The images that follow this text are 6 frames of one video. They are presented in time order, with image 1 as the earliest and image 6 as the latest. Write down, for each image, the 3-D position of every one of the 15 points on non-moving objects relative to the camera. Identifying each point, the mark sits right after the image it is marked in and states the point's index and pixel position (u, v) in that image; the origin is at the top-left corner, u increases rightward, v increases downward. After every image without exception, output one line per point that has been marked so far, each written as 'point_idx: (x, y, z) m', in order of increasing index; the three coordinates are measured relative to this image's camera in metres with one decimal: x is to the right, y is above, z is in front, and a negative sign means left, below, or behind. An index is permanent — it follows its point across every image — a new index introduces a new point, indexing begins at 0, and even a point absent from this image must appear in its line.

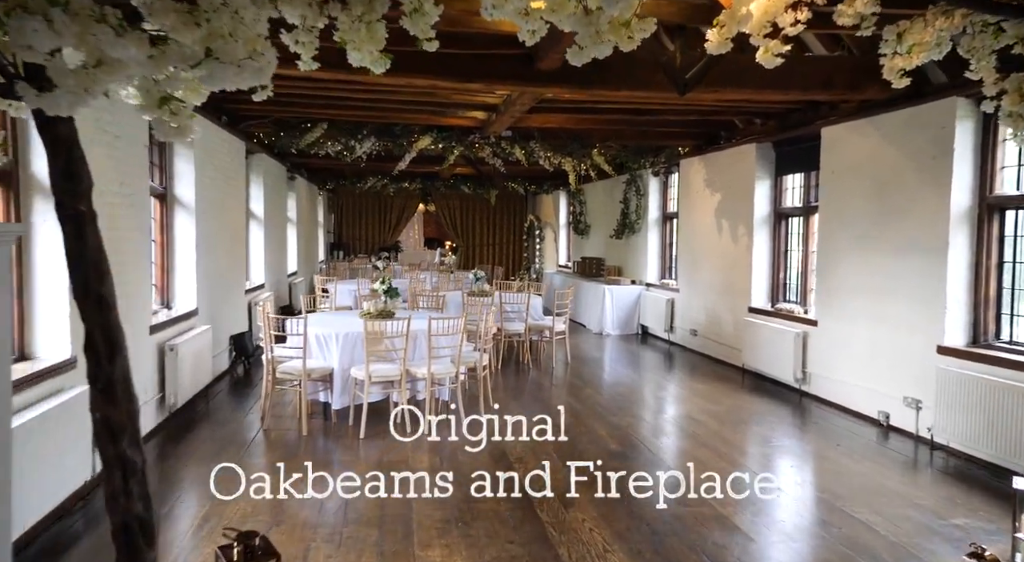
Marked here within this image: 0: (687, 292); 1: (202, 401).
0: (+2.5, -0.2, +8.9) m
1: (-2.7, -1.0, +5.6) m
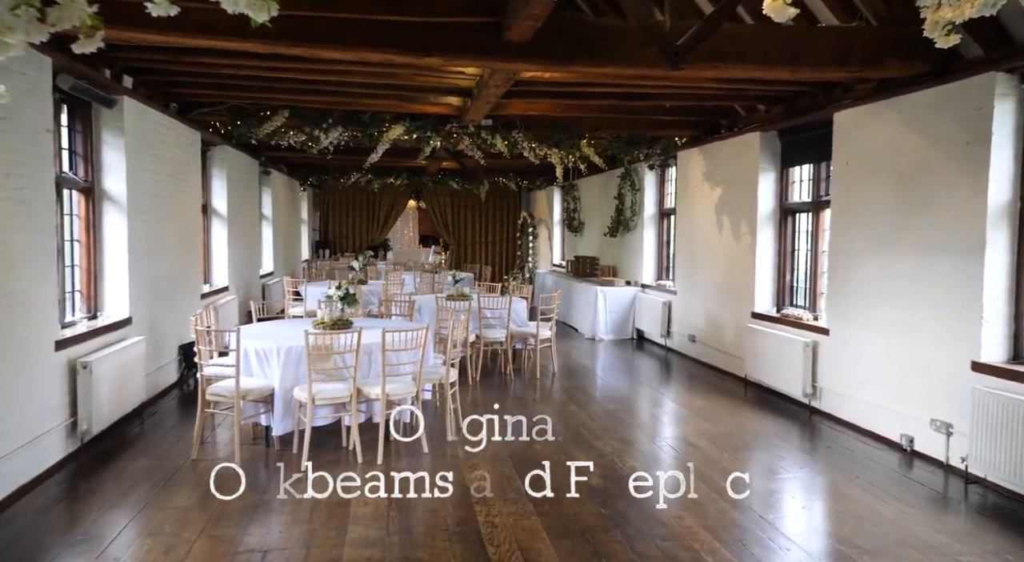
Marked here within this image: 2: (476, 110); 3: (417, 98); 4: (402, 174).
0: (+2.3, -0.2, +8.3) m
1: (-3.0, -1.1, +5.0) m
2: (-0.4, +1.7, +6.1) m
3: (-1.0, +1.8, +6.1) m
4: (-2.3, +2.3, +13.3) m
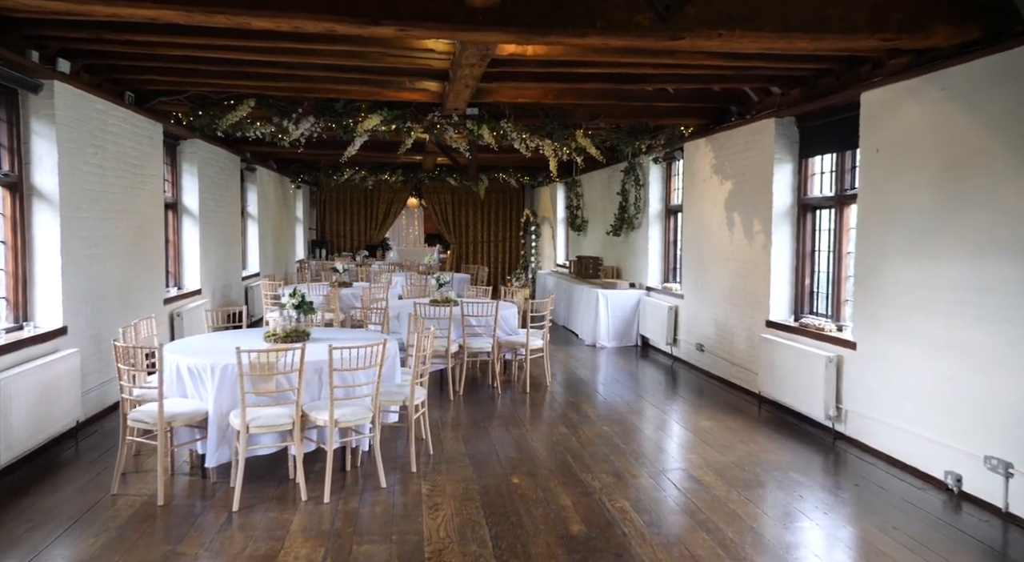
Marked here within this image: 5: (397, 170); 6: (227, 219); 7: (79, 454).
0: (+2.2, -0.2, +7.6) m
1: (-3.1, -1.1, +4.4) m
2: (-0.5, +1.6, +5.5) m
3: (-1.1, +1.8, +5.5) m
4: (-2.3, +2.2, +12.7) m
5: (-2.3, +2.3, +12.7) m
6: (-3.9, +0.8, +8.5) m
7: (-2.9, -1.2, +4.3) m
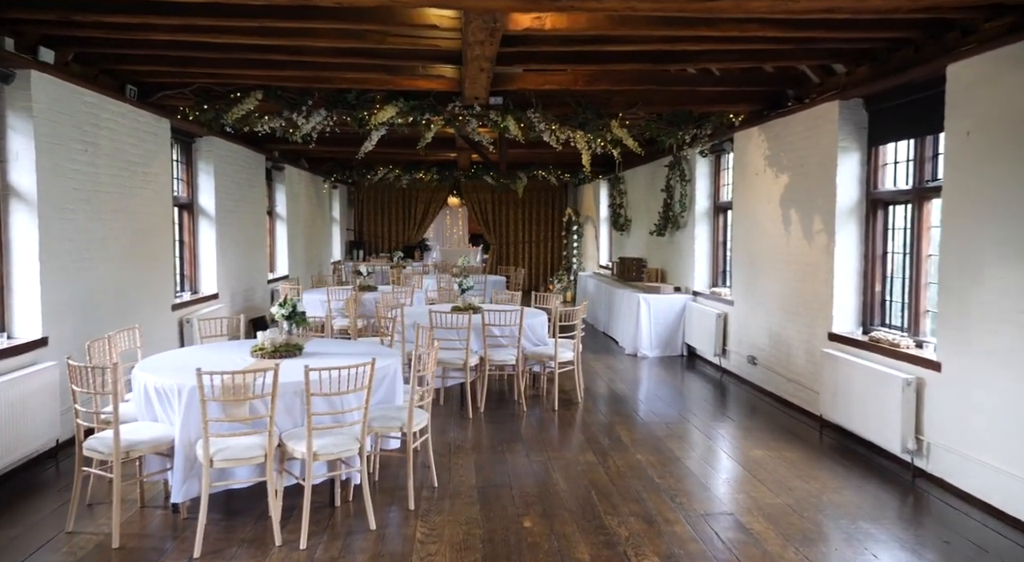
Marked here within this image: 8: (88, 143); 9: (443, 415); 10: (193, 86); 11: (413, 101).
0: (+2.5, -0.3, +6.9) m
1: (-3.0, -1.2, +4.1) m
2: (-0.3, +1.6, +4.9) m
3: (-0.9, +1.7, +5.1) m
4: (-1.6, +2.2, +12.3) m
5: (-1.6, +2.2, +12.3) m
6: (-3.4, +0.8, +8.2) m
7: (-2.8, -1.2, +3.9) m
8: (-3.0, +1.0, +4.5) m
9: (-0.6, -1.1, +5.4) m
10: (-2.8, +1.7, +5.4) m
11: (-0.9, +1.6, +5.7) m
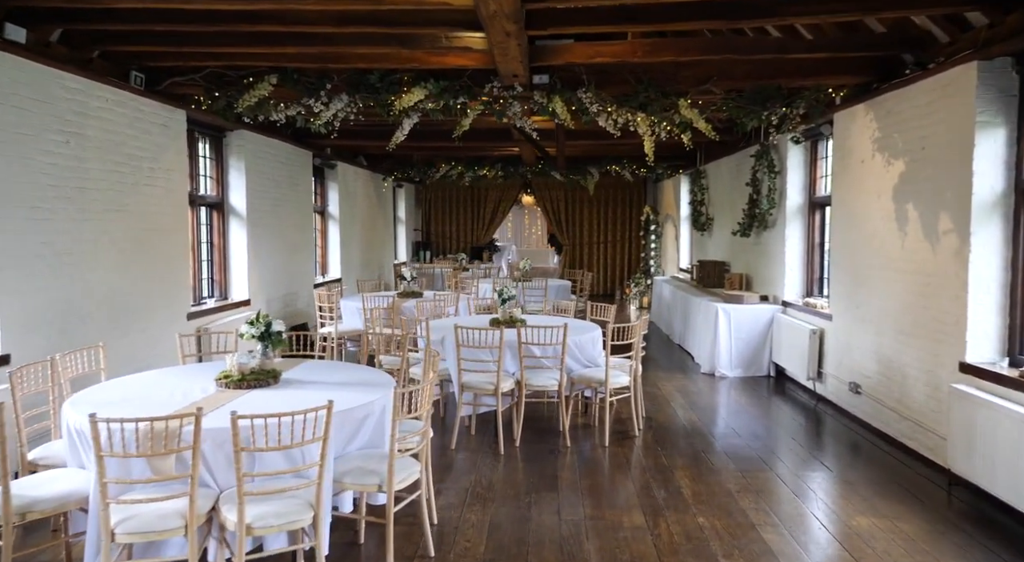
0: (+3.0, -0.4, +5.7) m
1: (-2.9, -1.2, +3.6) m
2: (-0.1, +1.5, +4.1) m
3: (-0.6, +1.6, +4.3) m
4: (-0.3, +2.1, +11.6) m
5: (-0.3, +2.2, +11.6) m
6: (-2.7, +0.7, +7.8) m
7: (-2.7, -1.3, +3.5) m
8: (-2.8, +0.9, +4.0) m
9: (-0.3, -1.2, +4.6) m
10: (-2.4, +1.6, +4.9) m
11: (-0.5, +1.6, +5.0) m
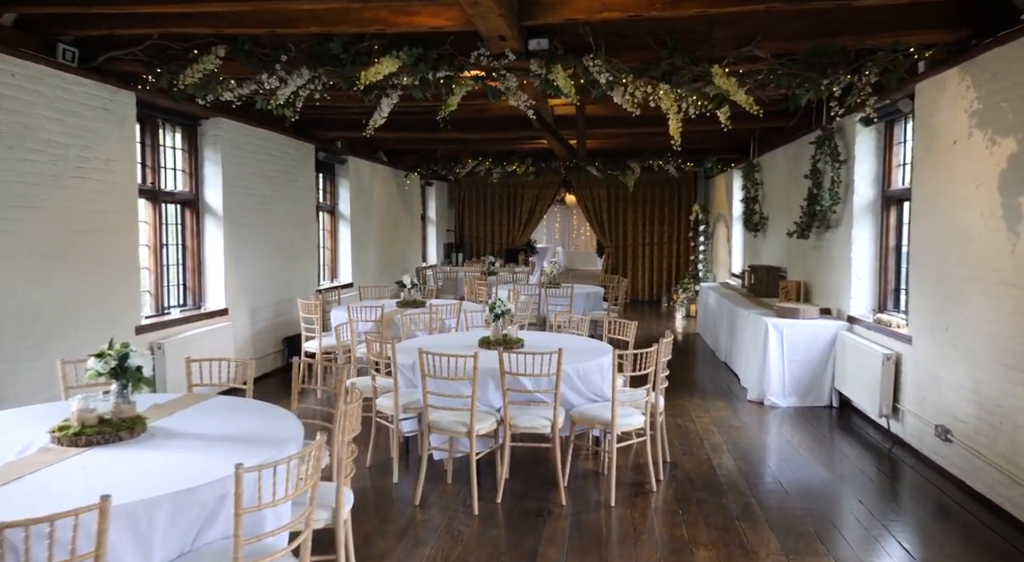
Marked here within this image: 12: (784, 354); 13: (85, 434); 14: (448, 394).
0: (+3.0, -0.5, +4.5) m
1: (-3.1, -1.3, +3.0) m
2: (-0.2, +1.4, +3.2) m
3: (-0.8, +1.6, +3.4) m
4: (+0.2, +2.0, +10.6) m
5: (+0.2, +2.1, +10.6) m
6: (-2.5, +0.7, +7.1) m
7: (-2.9, -1.3, +2.8) m
8: (-3.0, +0.9, +3.3) m
9: (-0.4, -1.3, +3.7) m
10: (-2.5, +1.6, +4.2) m
11: (-0.6, +1.5, +4.1) m
12: (+2.6, -0.7, +6.0) m
13: (-1.6, -0.5, +2.2) m
14: (-0.4, -0.7, +3.8) m
